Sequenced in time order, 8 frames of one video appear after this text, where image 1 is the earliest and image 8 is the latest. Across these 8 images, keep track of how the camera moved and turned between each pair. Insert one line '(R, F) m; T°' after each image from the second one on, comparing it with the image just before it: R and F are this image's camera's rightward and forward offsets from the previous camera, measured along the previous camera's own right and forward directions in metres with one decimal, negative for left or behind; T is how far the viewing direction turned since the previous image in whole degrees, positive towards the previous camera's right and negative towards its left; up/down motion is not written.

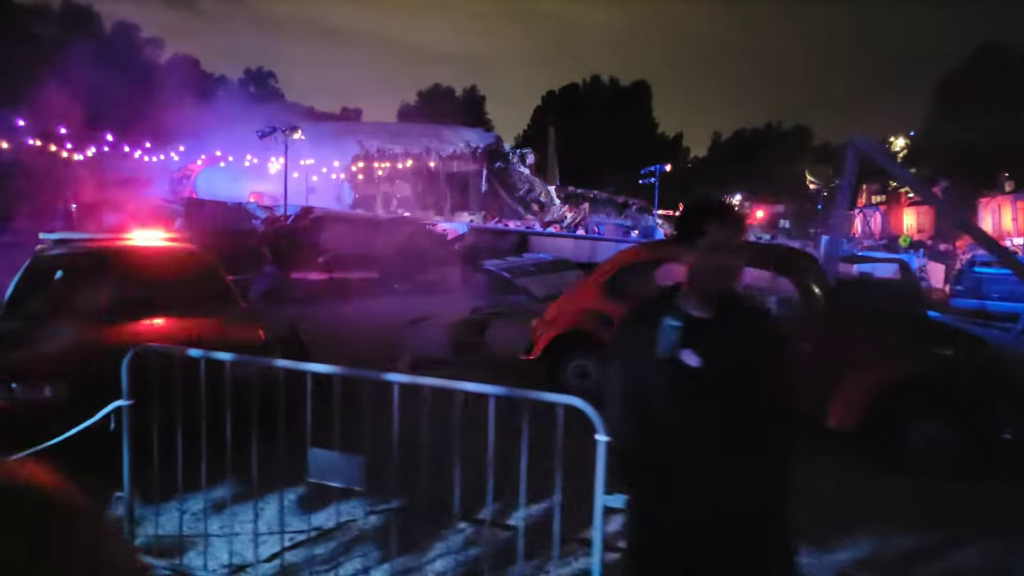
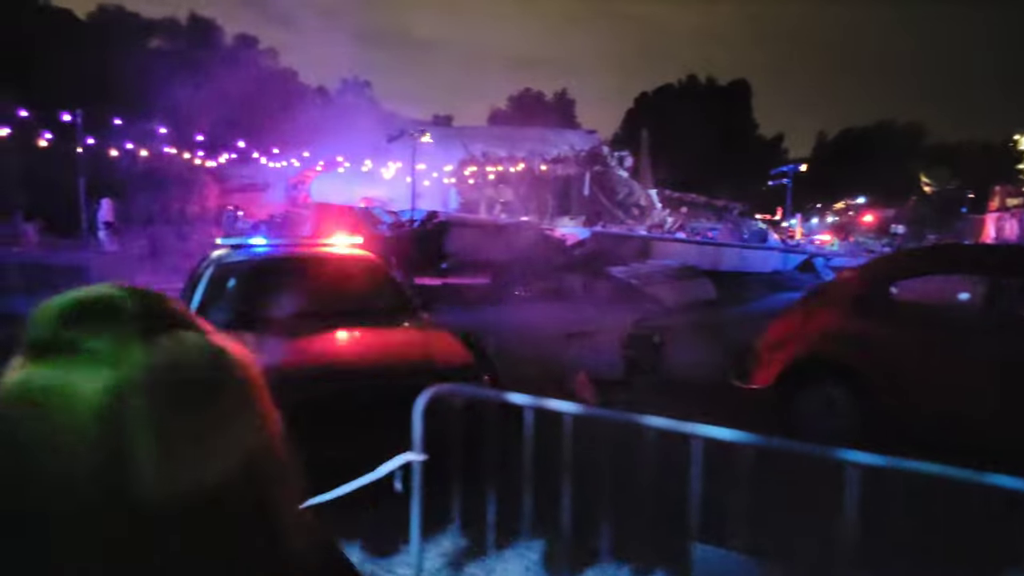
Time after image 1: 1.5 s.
(-1.1, +0.7) m; -7°
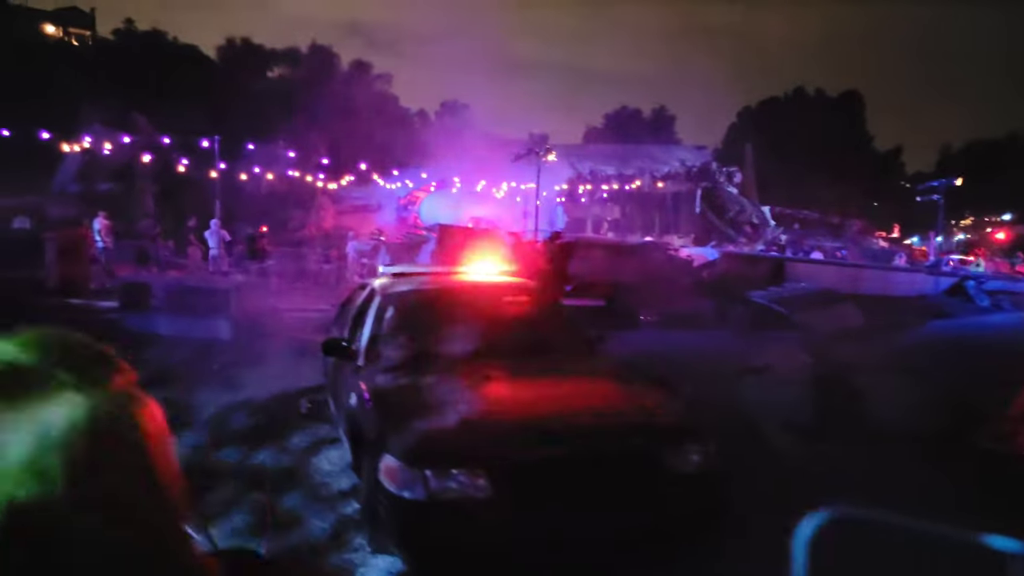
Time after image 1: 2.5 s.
(-0.8, +0.6) m; -8°
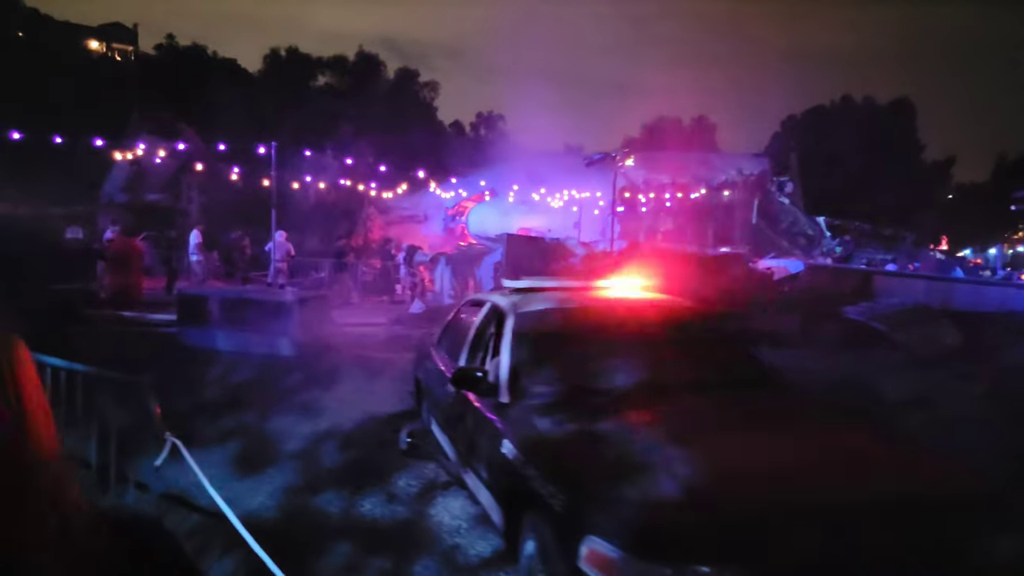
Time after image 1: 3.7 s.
(-0.9, +0.9) m; -2°
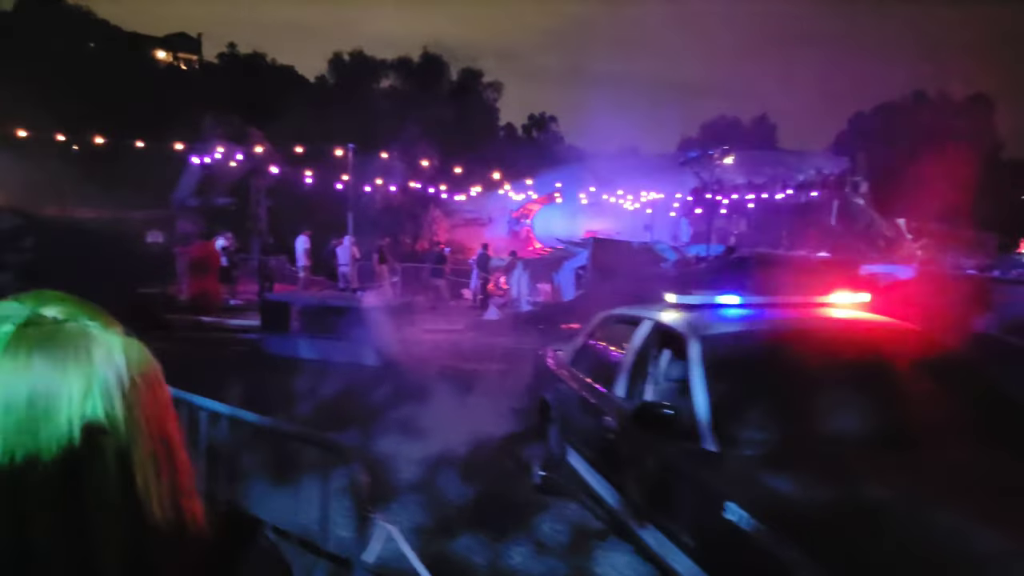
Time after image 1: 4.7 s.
(-0.7, +0.6) m; -4°
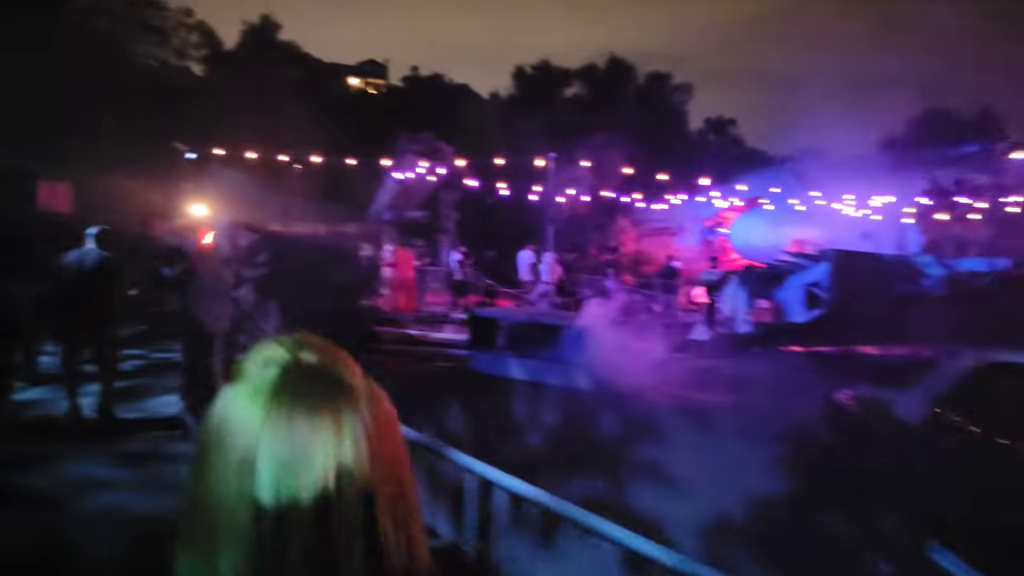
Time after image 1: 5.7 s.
(-0.9, +0.8) m; -14°
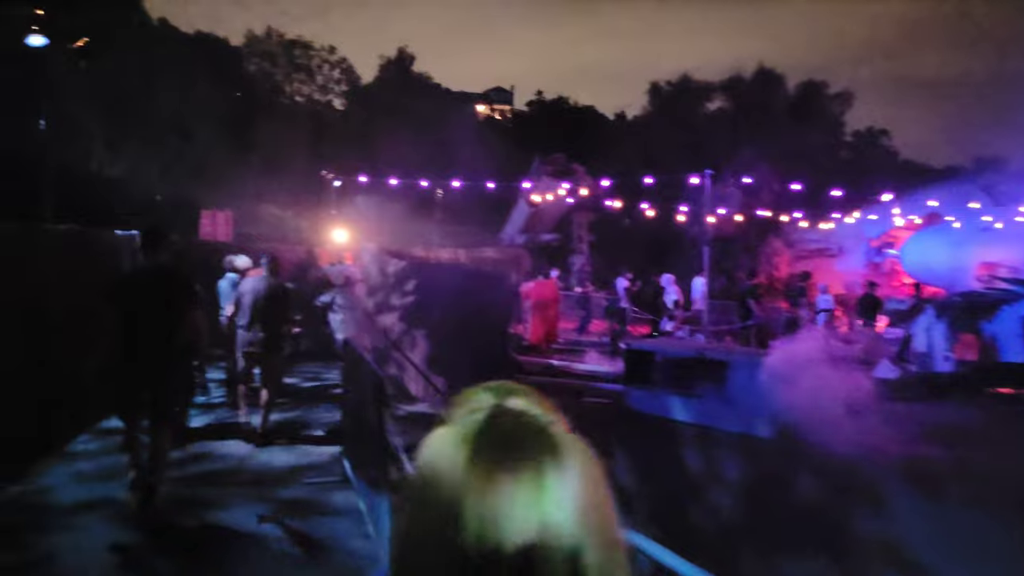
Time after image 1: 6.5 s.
(-0.6, +0.8) m; -10°
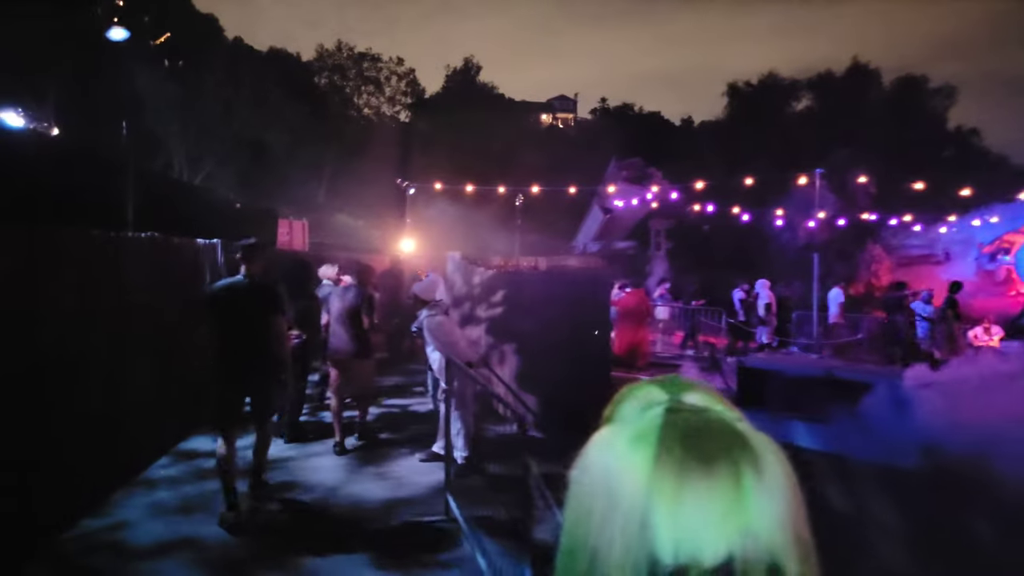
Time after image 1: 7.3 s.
(-0.5, +0.7) m; -5°
